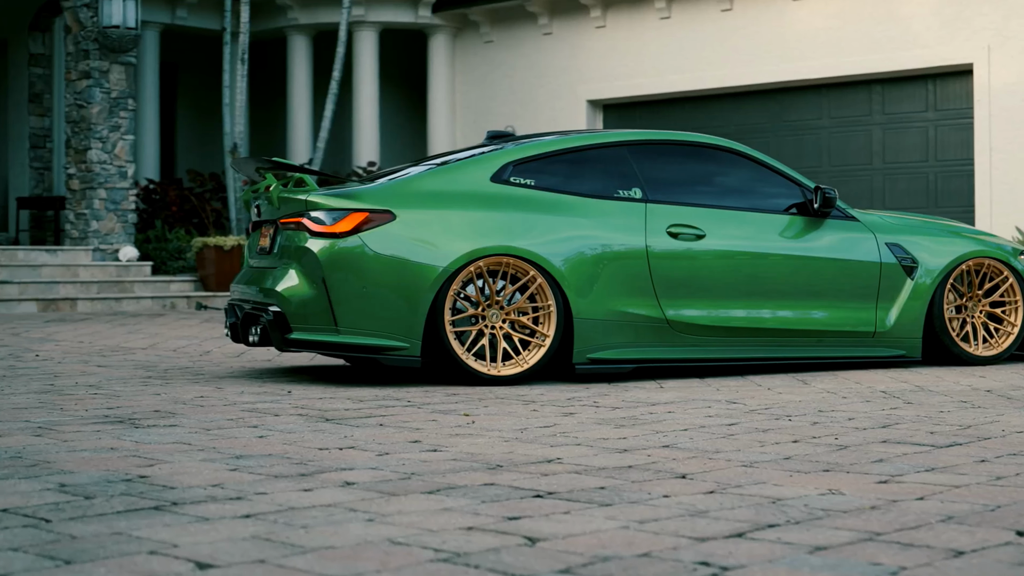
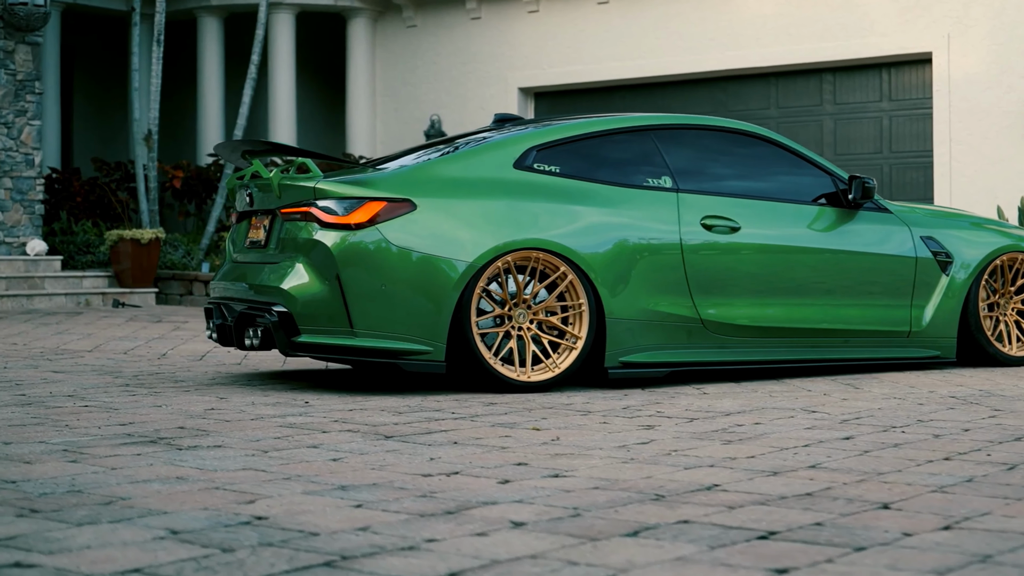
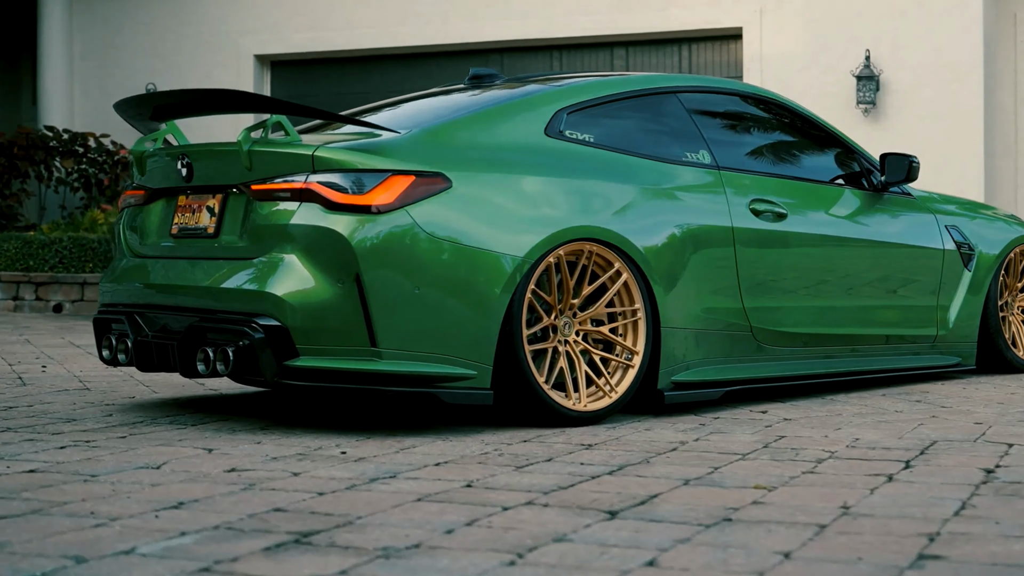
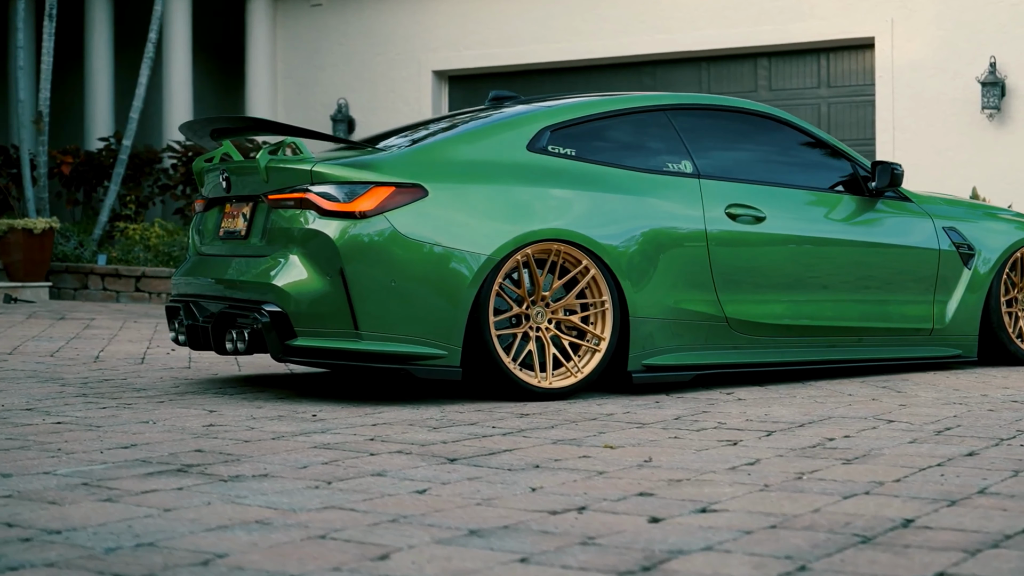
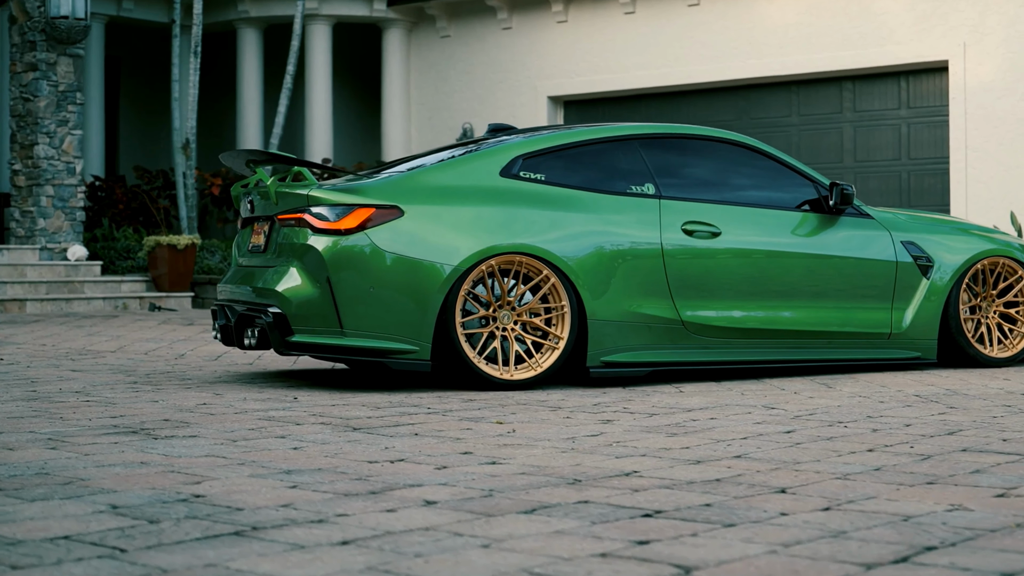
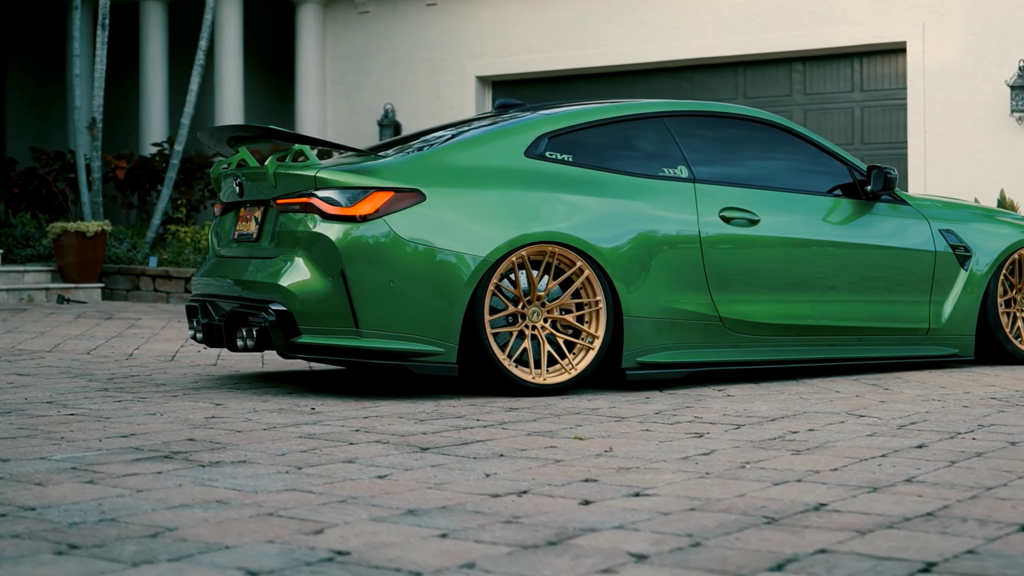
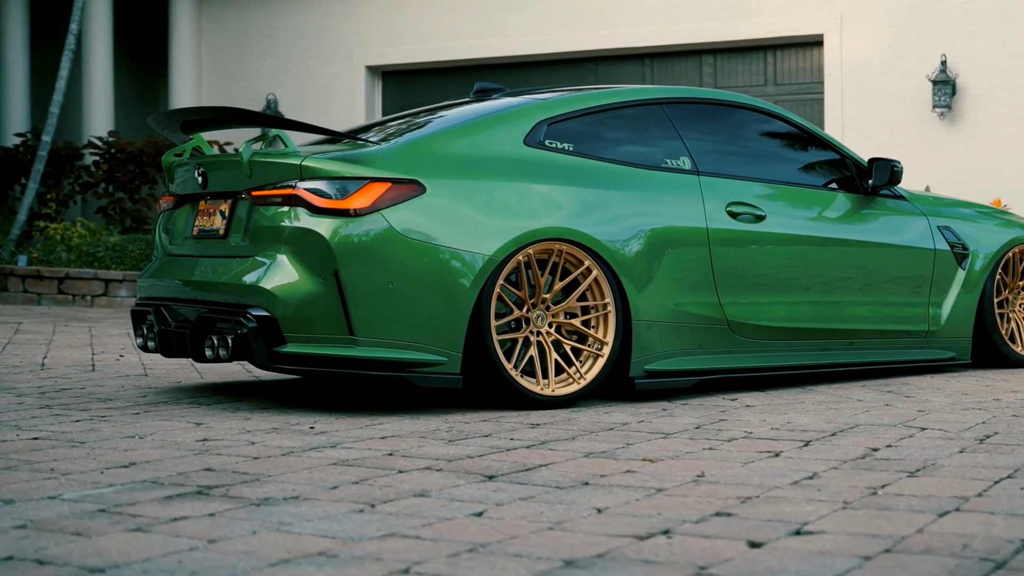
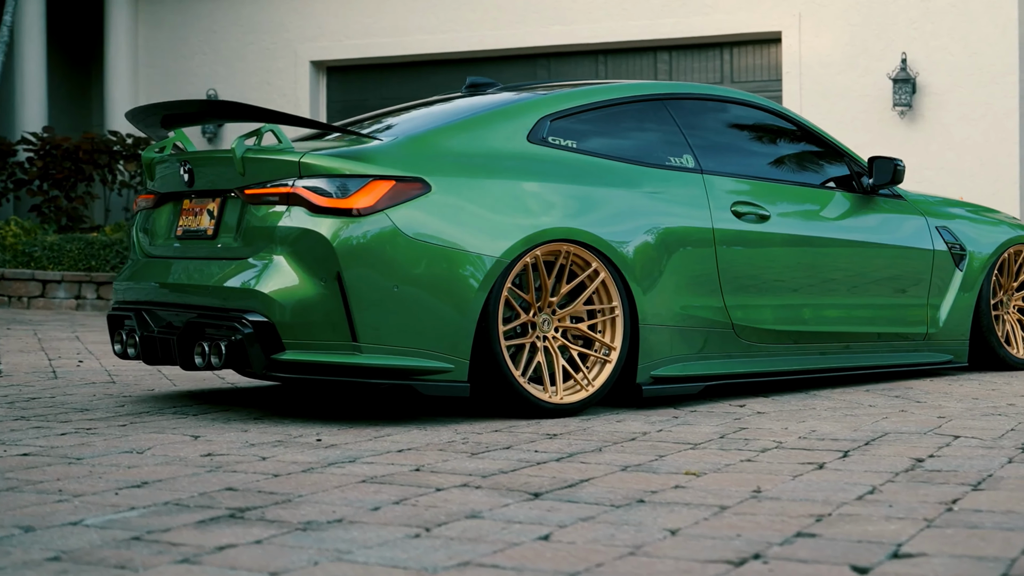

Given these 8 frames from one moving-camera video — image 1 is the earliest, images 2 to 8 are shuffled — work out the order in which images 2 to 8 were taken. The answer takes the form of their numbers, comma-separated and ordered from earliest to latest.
5, 2, 6, 4, 7, 8, 3
